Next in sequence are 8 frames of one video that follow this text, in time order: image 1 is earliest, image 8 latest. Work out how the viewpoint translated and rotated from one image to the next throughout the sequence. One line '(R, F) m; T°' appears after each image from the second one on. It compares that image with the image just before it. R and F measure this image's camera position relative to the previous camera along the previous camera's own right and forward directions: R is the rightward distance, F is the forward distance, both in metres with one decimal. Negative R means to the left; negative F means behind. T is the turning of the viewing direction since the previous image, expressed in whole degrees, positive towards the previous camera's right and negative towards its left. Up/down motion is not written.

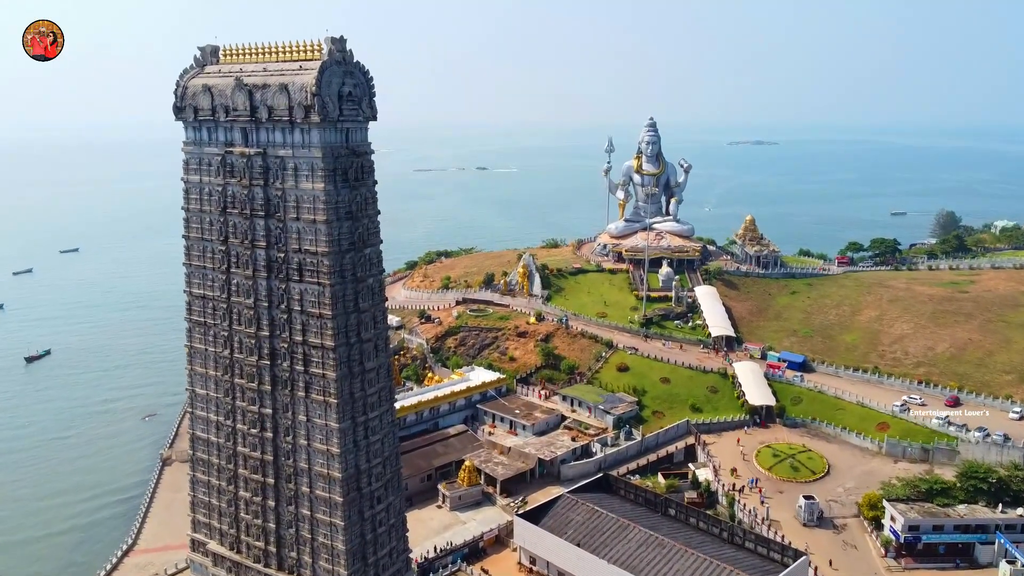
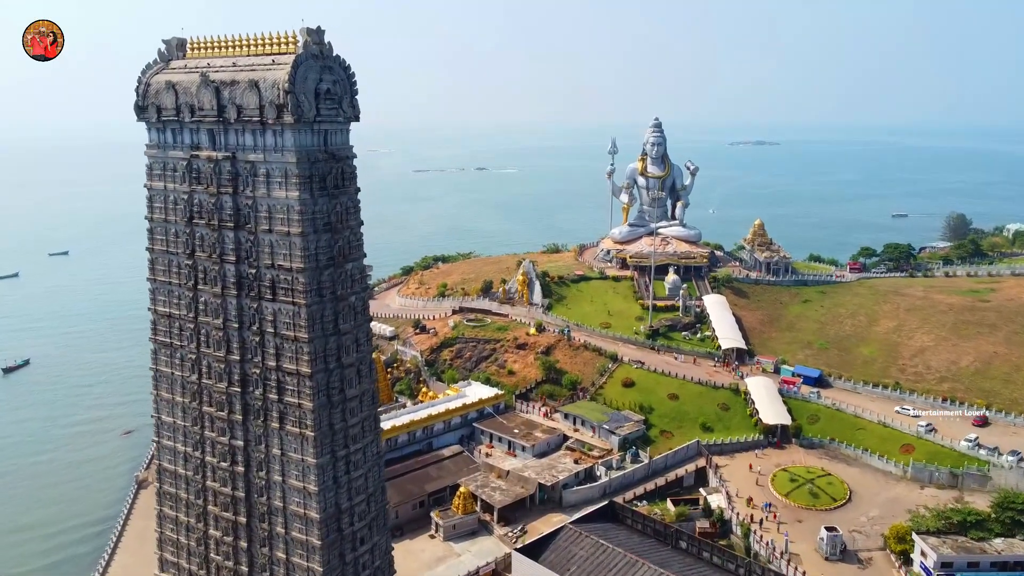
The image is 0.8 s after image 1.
(+0.1, +2.7) m; 0°
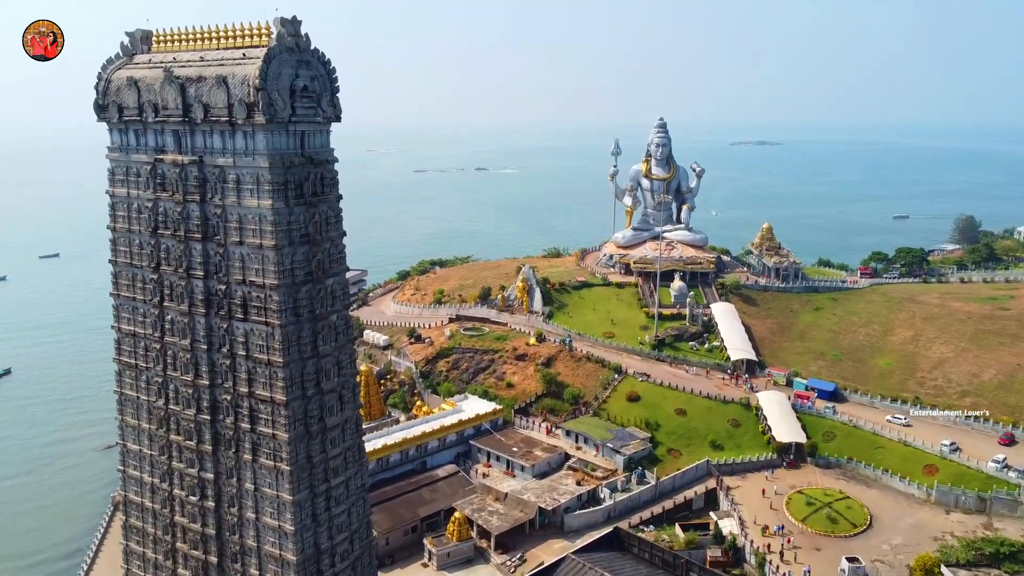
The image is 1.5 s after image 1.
(+0.1, +2.3) m; 0°
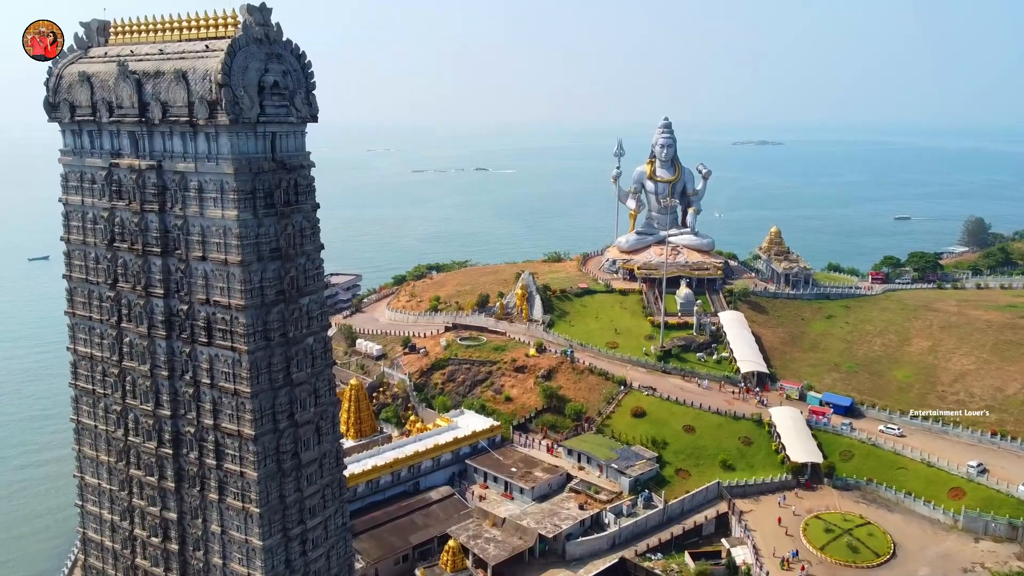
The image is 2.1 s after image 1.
(+0.1, +2.3) m; 0°
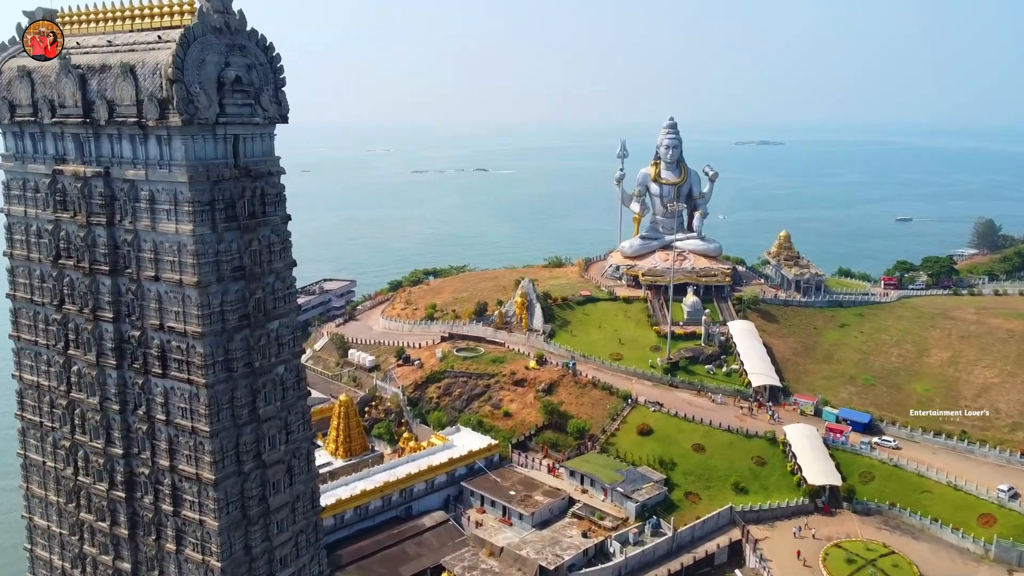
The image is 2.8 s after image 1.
(+0.1, +2.3) m; 0°
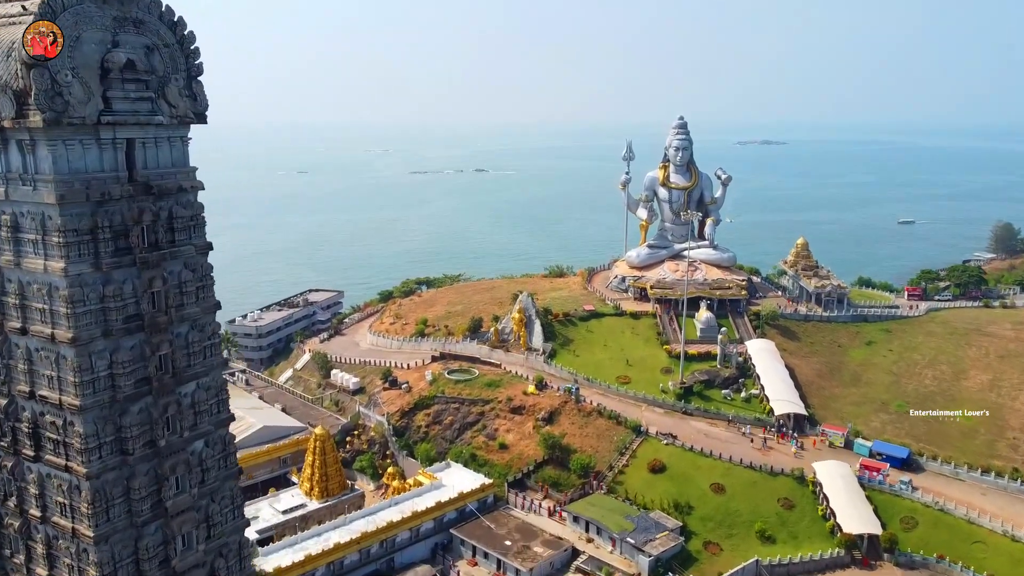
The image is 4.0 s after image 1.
(+0.2, +4.1) m; 0°
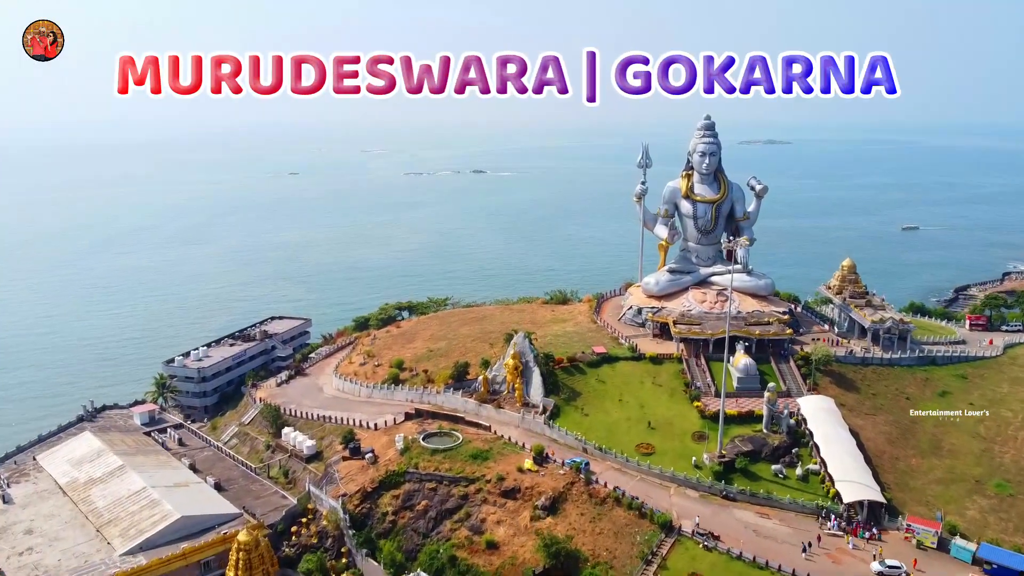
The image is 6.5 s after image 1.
(+0.3, +8.7) m; 0°
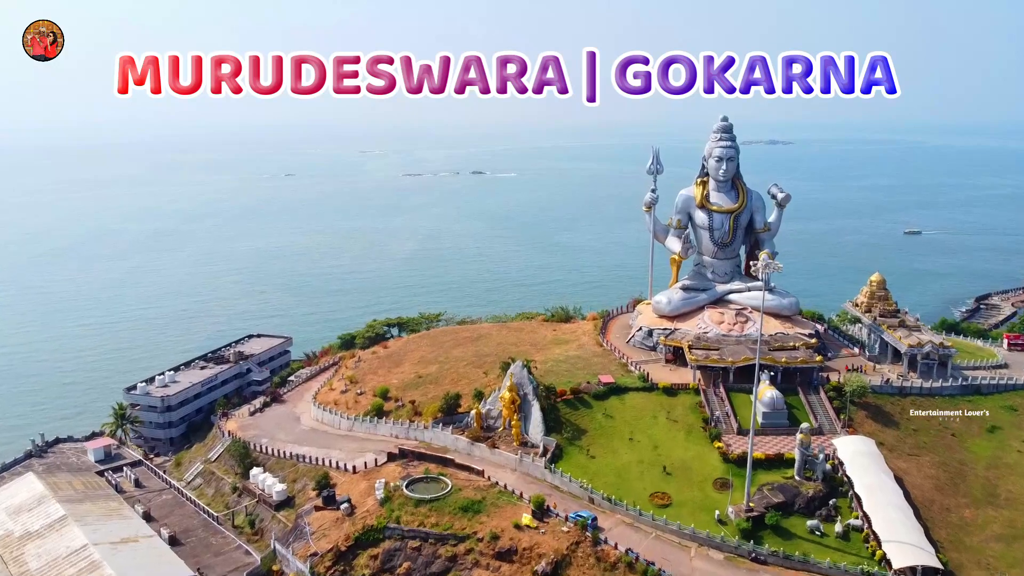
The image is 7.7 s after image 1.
(+0.2, +4.1) m; 0°
